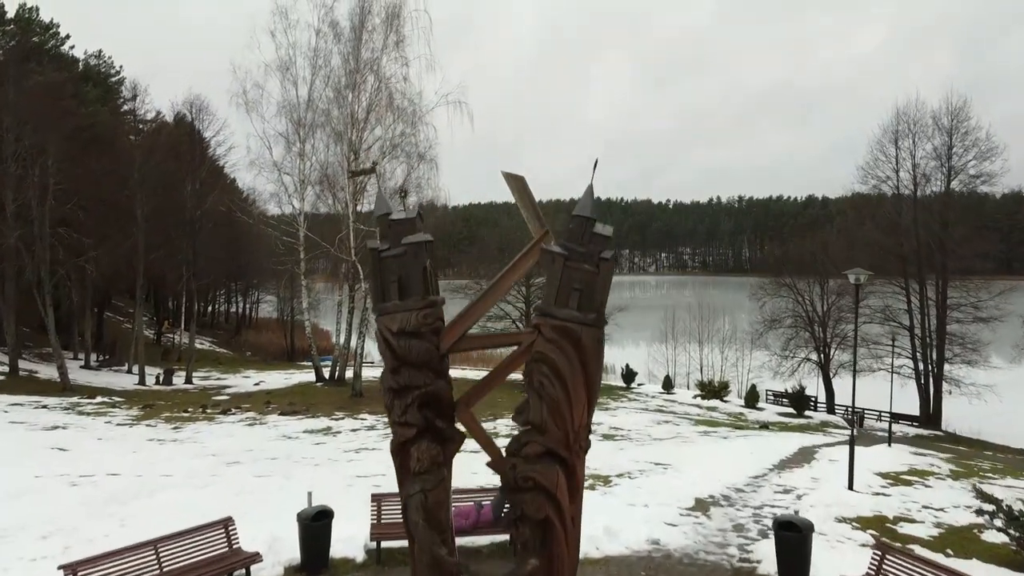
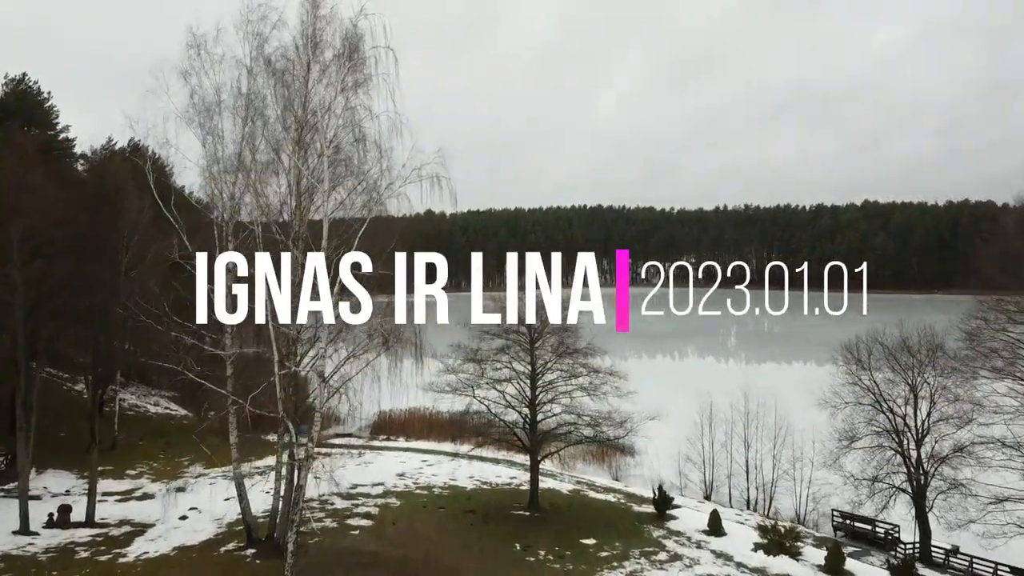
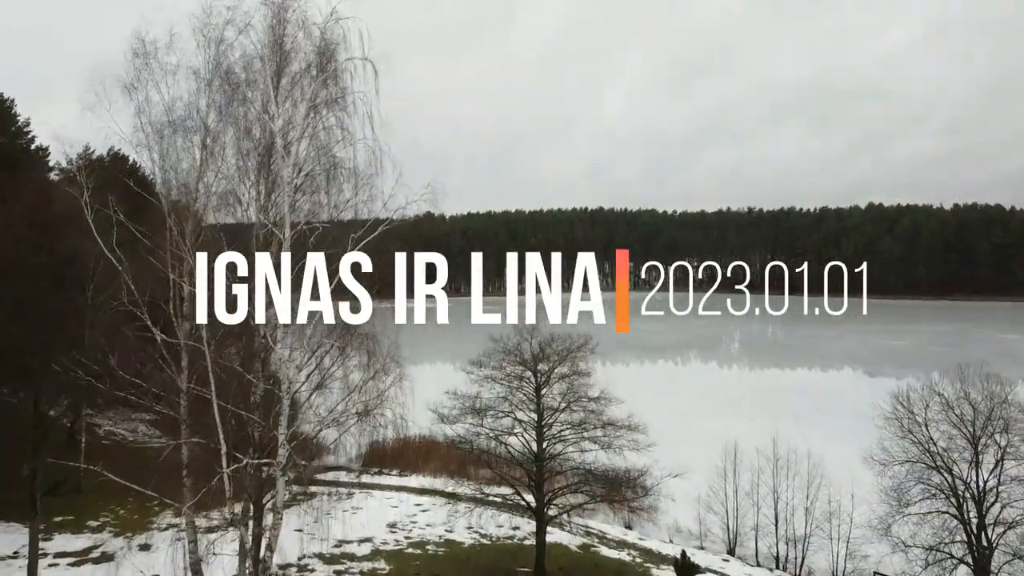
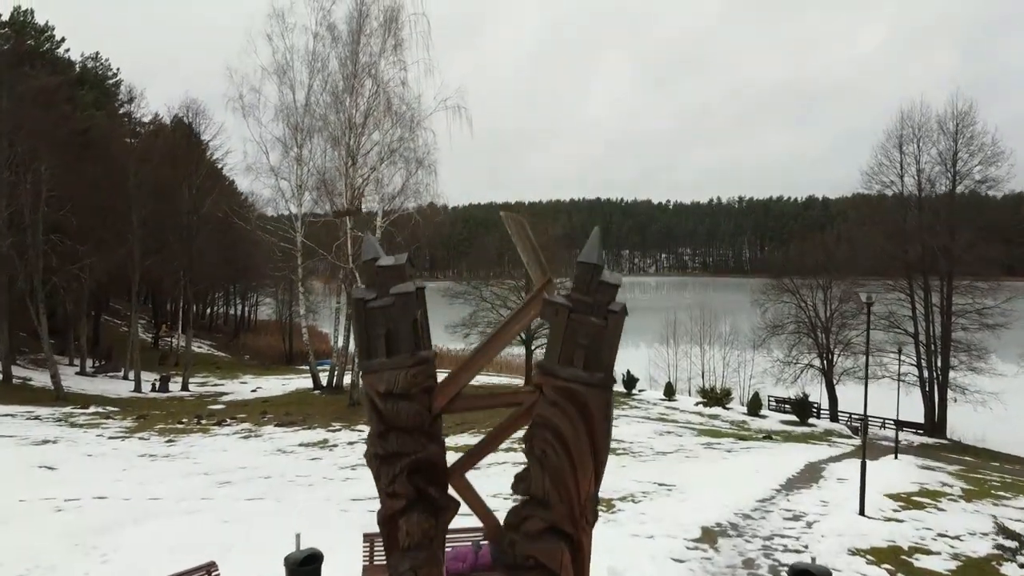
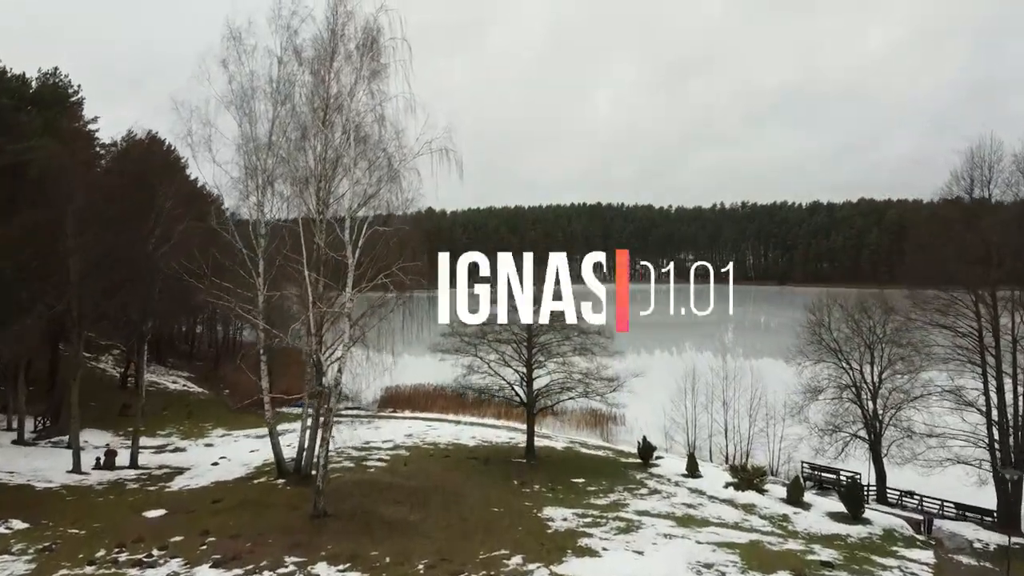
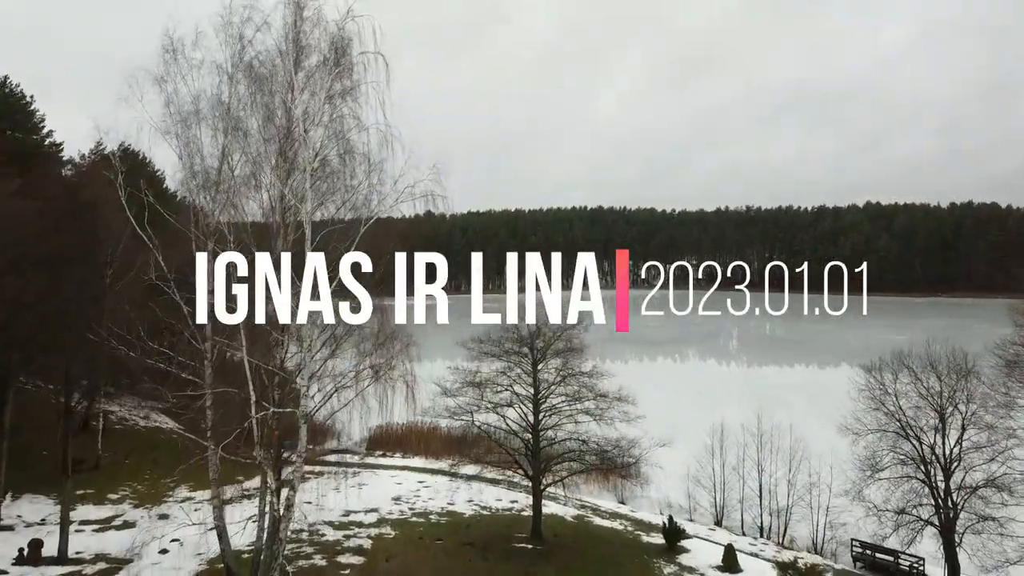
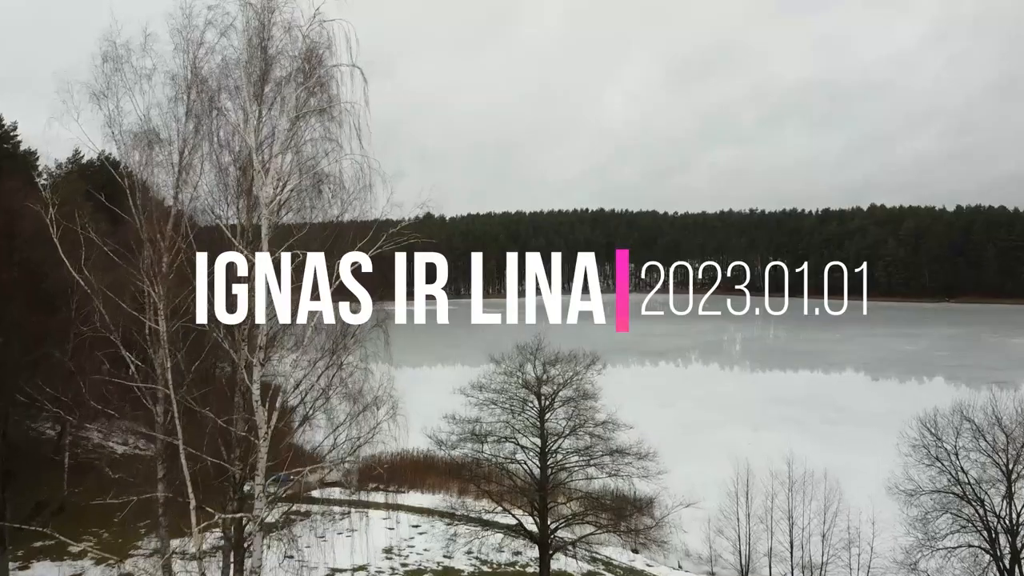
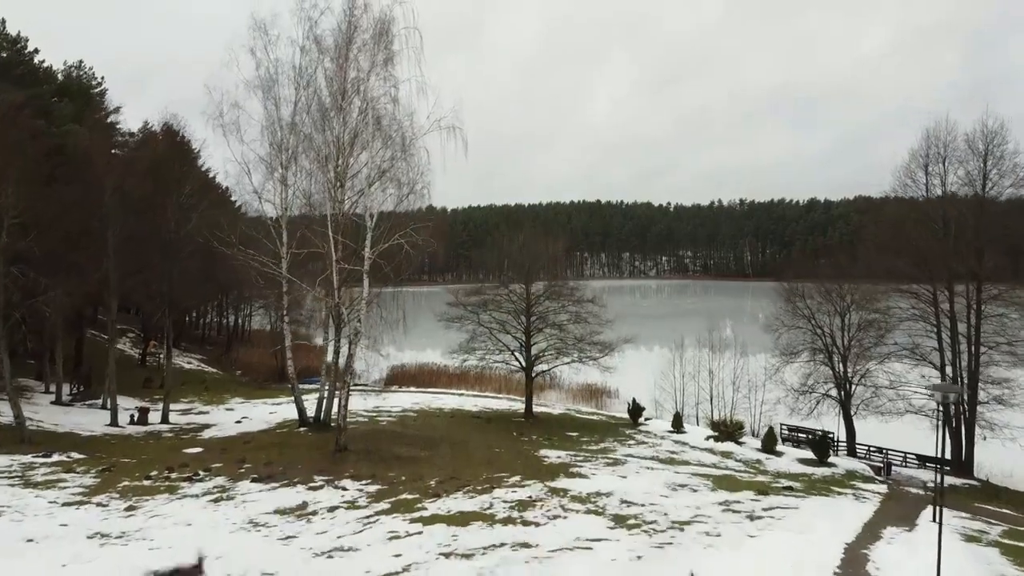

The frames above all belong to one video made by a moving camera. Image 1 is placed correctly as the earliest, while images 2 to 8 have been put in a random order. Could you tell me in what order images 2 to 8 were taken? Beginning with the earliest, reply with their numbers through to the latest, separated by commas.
4, 8, 5, 2, 6, 3, 7
